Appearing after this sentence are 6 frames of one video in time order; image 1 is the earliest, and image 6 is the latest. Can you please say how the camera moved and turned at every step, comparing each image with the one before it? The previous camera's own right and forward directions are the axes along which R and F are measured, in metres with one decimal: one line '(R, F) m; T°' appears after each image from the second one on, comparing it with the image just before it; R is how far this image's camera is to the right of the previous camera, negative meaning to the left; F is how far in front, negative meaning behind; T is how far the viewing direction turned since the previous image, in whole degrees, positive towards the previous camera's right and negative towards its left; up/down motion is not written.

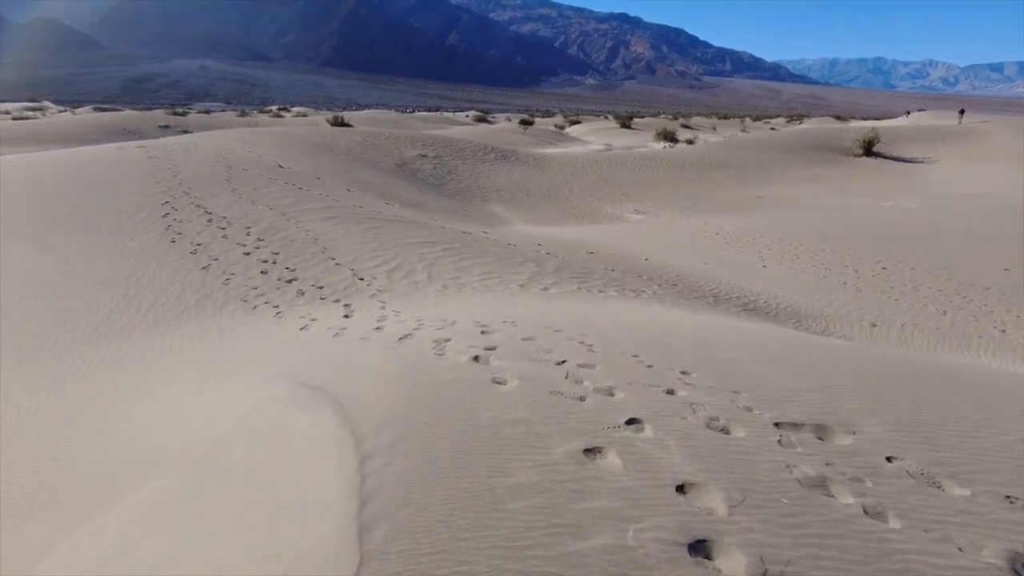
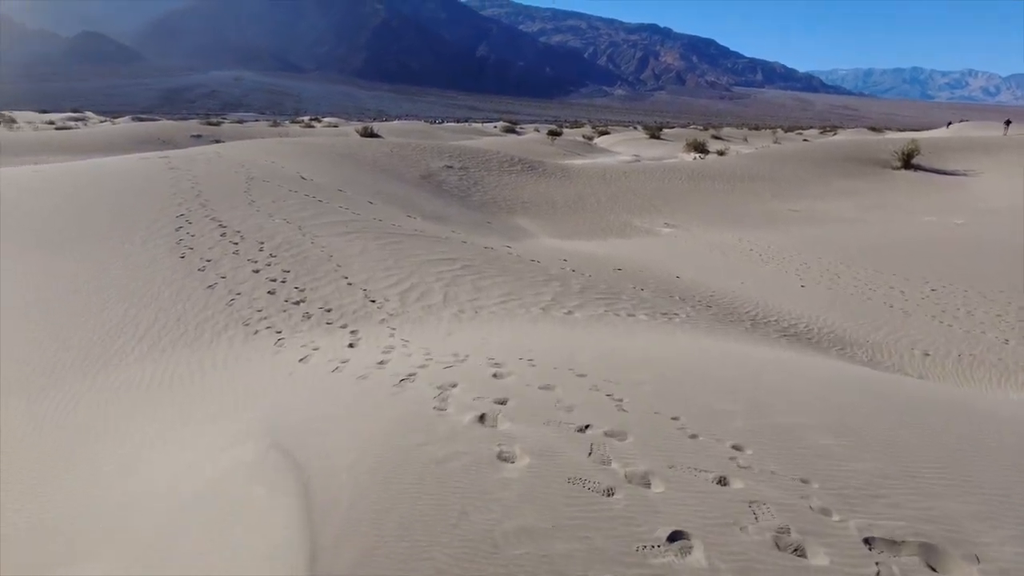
(0.0, +0.5) m; -2°
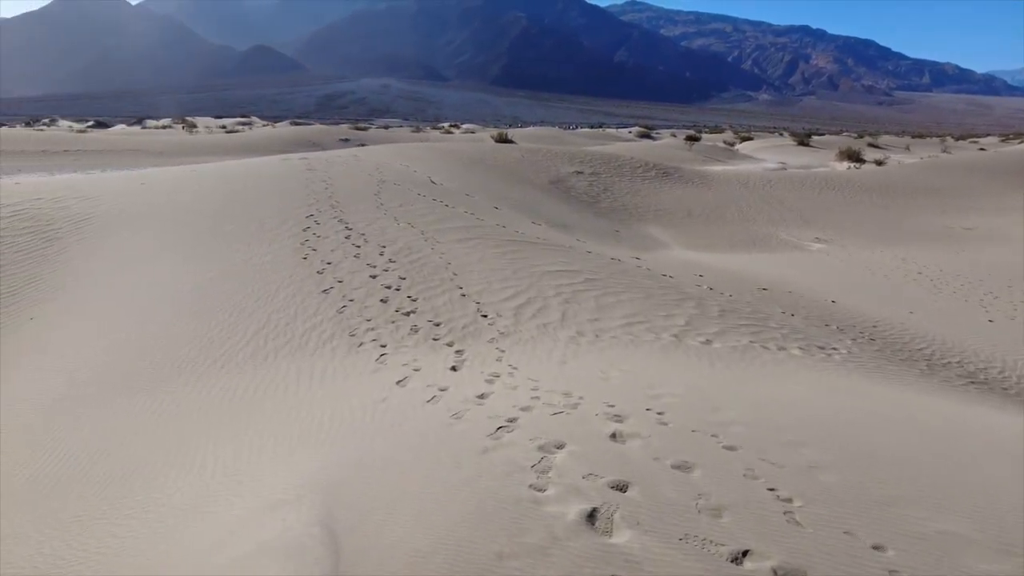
(0.0, +0.7) m; -11°
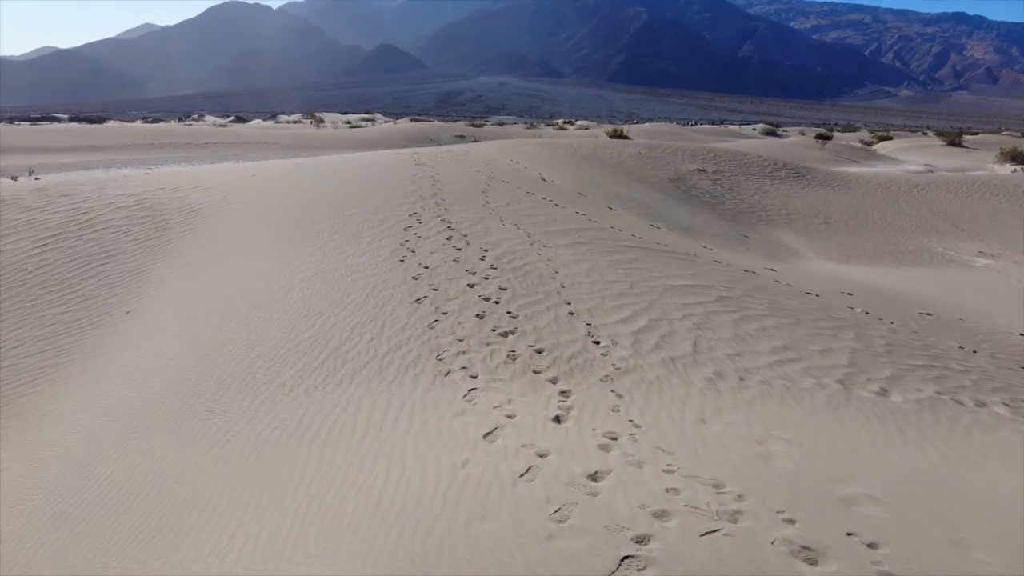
(-0.1, +1.0) m; -9°
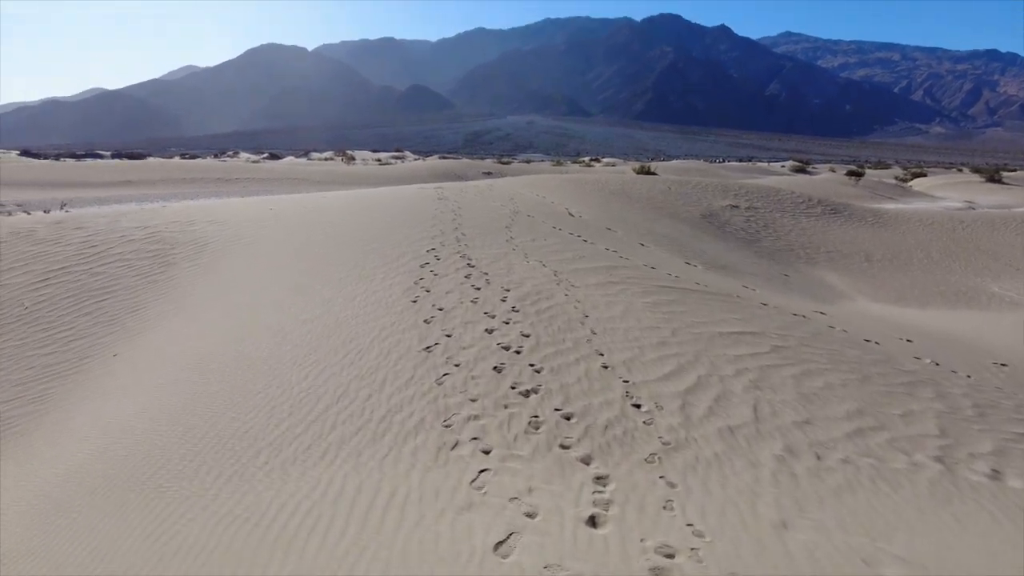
(0.0, +0.8) m; -2°
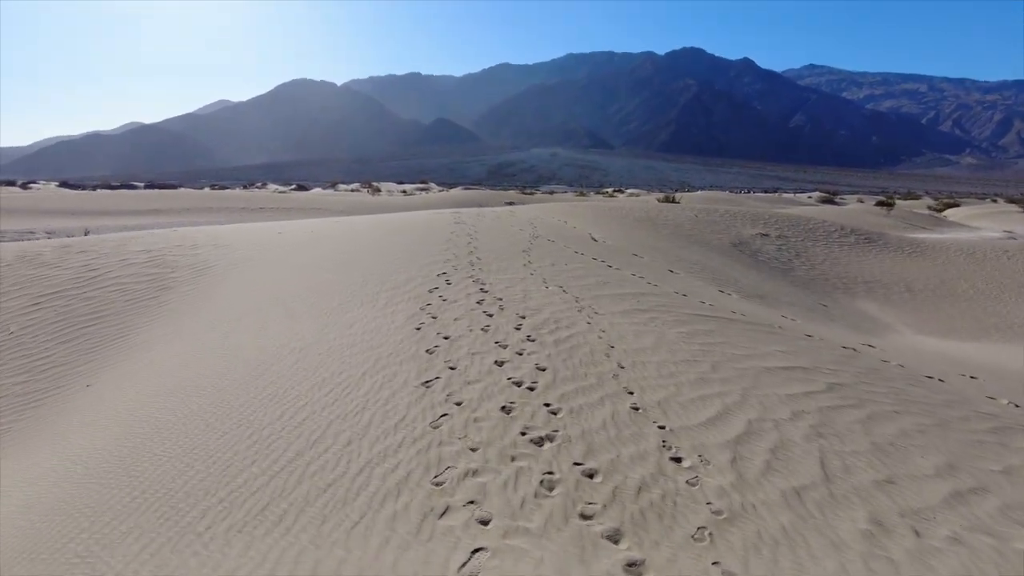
(+0.1, +0.8) m; -2°
